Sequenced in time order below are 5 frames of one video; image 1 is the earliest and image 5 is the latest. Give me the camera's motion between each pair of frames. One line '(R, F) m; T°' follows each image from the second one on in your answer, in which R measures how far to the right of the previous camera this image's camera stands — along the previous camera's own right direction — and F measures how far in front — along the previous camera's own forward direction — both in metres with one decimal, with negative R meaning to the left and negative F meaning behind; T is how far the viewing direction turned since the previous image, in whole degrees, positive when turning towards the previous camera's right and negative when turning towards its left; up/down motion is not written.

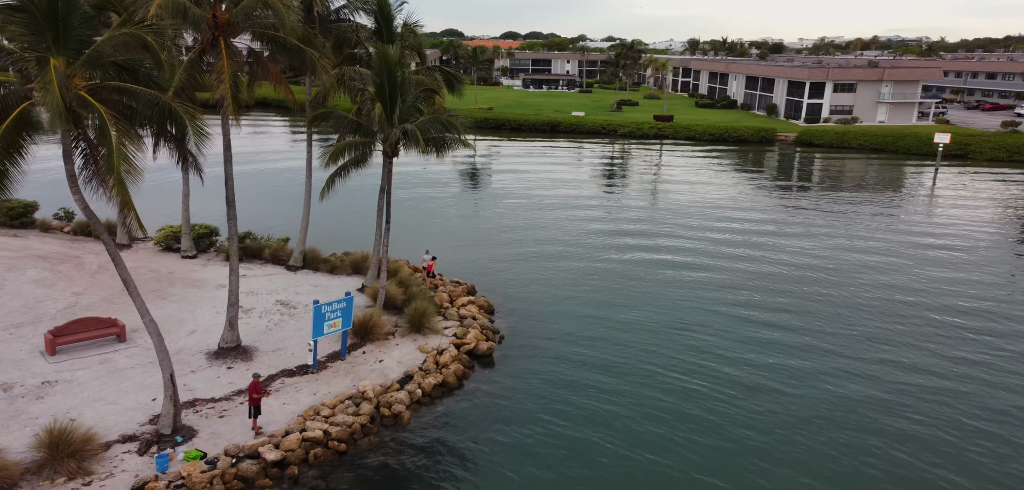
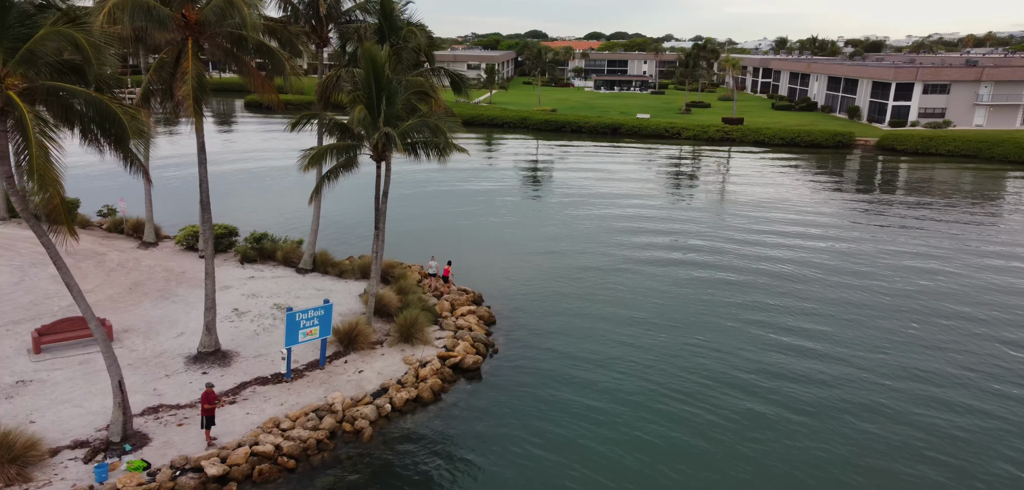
(+2.5, +1.3) m; -6°
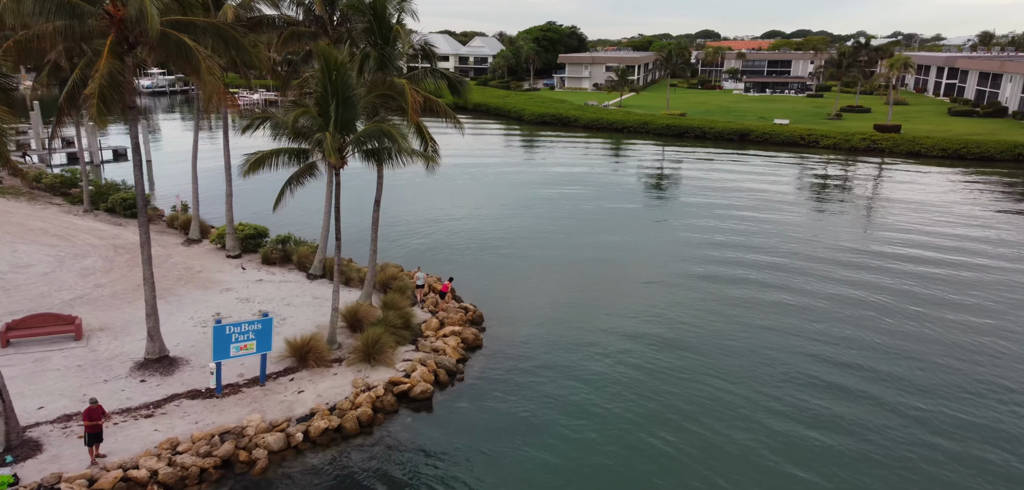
(+5.1, +3.0) m; -11°
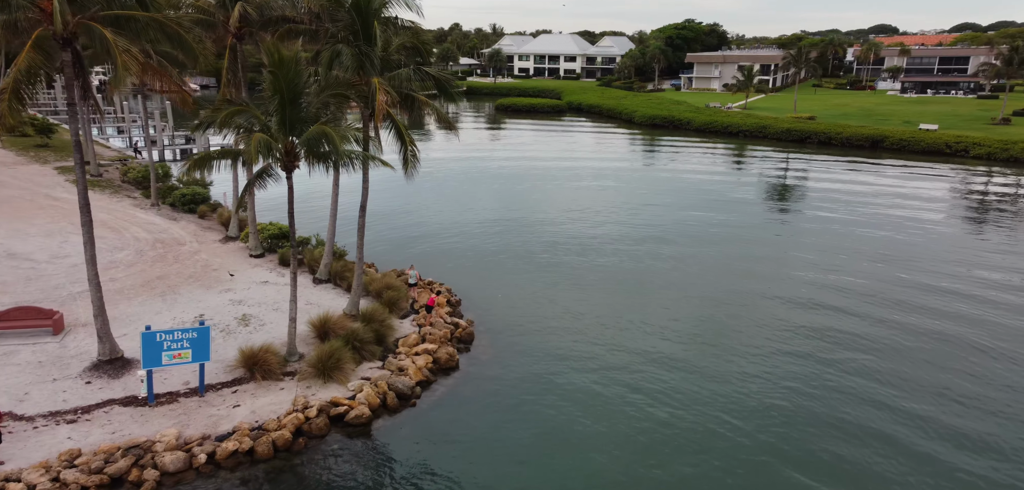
(+4.6, +2.7) m; -10°
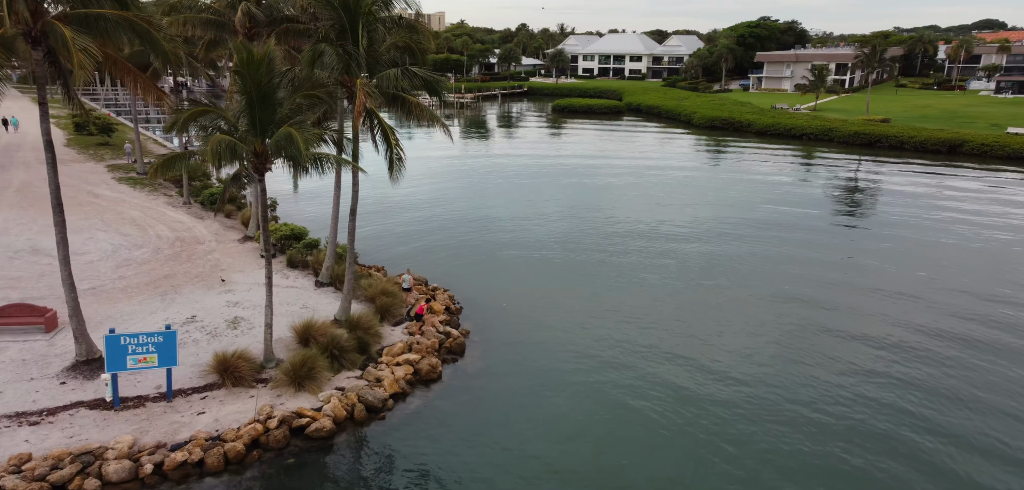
(+2.3, +1.3) m; -5°
